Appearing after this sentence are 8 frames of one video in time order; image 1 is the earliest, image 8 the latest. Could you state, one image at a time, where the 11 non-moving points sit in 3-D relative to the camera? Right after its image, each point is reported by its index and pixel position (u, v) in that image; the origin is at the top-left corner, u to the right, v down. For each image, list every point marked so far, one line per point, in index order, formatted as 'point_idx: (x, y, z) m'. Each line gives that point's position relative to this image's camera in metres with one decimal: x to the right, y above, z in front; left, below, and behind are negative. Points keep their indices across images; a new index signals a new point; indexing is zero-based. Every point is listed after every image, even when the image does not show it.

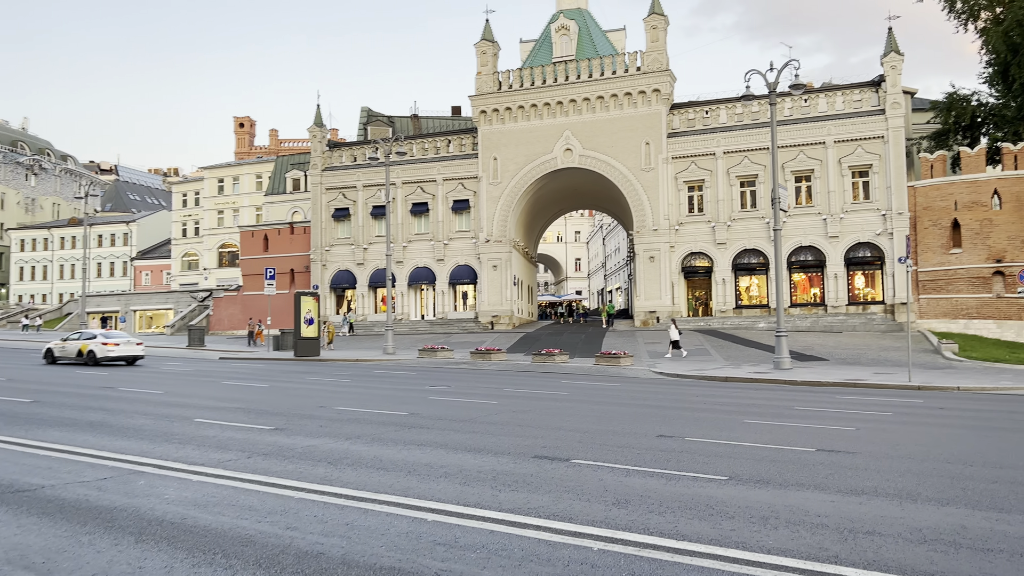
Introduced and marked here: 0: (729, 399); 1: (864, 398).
0: (+4.9, -2.5, +18.6) m
1: (+8.2, -2.6, +19.3) m
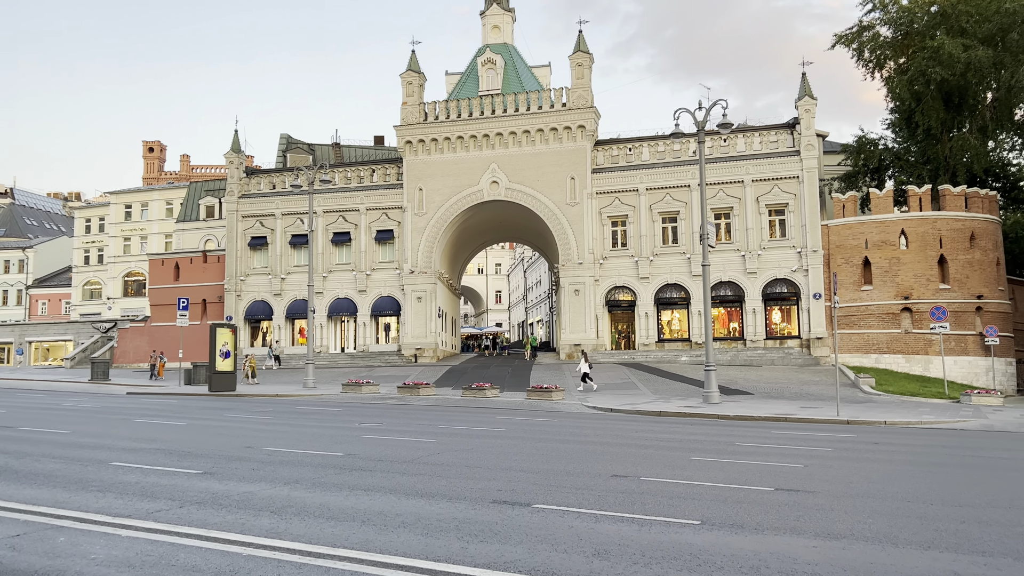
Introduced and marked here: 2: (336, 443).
0: (+3.5, -3.3, +18.4) m
1: (+6.7, -3.4, +19.5) m
2: (-3.4, -3.0, +15.9) m
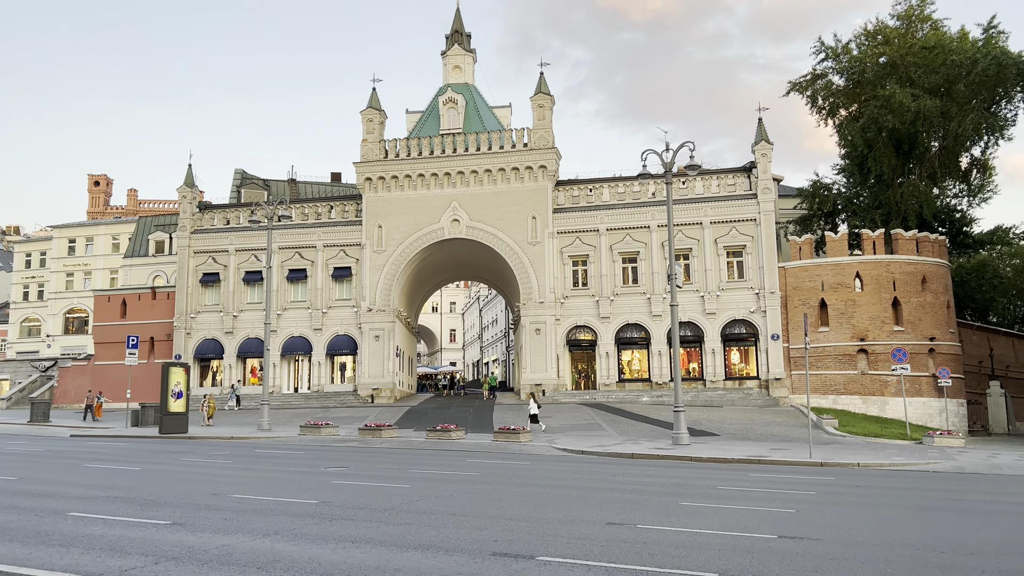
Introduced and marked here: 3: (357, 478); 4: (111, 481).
0: (+3.0, -4.2, +18.0) m
1: (+6.1, -4.4, +19.2) m
2: (-3.7, -3.7, +15.1) m
3: (-3.2, -4.0, +17.4) m
4: (-7.7, -3.7, +15.9) m
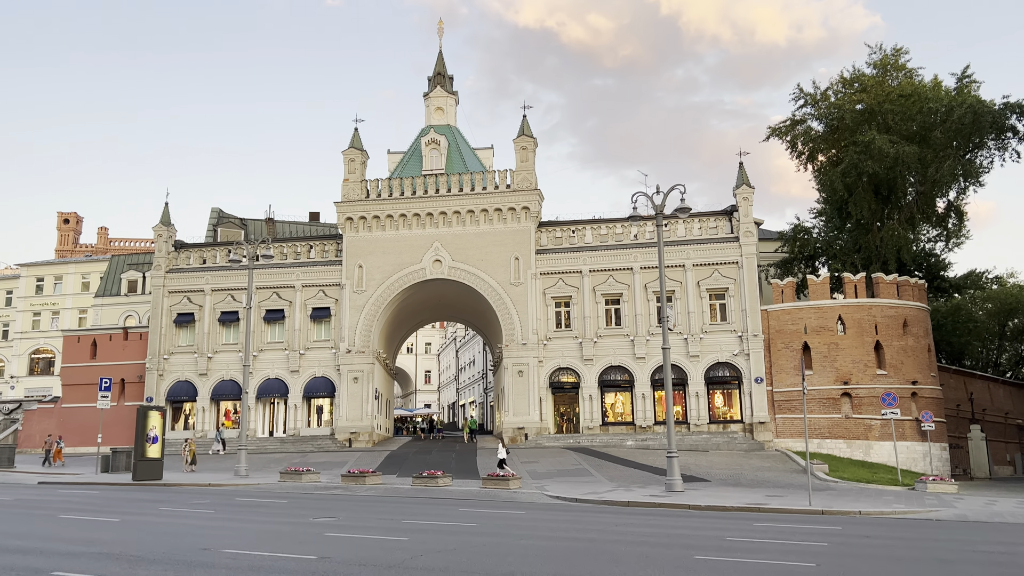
0: (+3.0, -5.1, +17.4) m
1: (+6.1, -5.4, +18.8) m
2: (-3.6, -4.4, +14.3) m
3: (-3.2, -4.9, +16.6) m
4: (-7.6, -4.5, +15.0) m
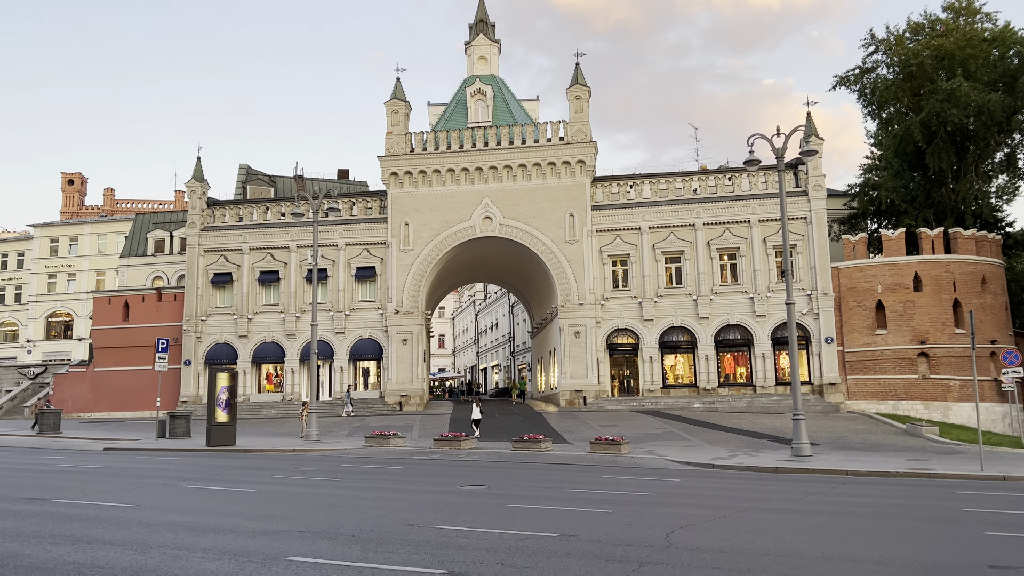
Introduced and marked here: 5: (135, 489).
0: (+6.6, -4.0, +15.7) m
1: (+9.6, -4.2, +17.1) m
2: (0.0, -3.5, +12.4) m
3: (+0.4, -3.8, +14.8) m
4: (-4.0, -3.5, +13.1) m
5: (-7.4, -3.9, +16.2) m
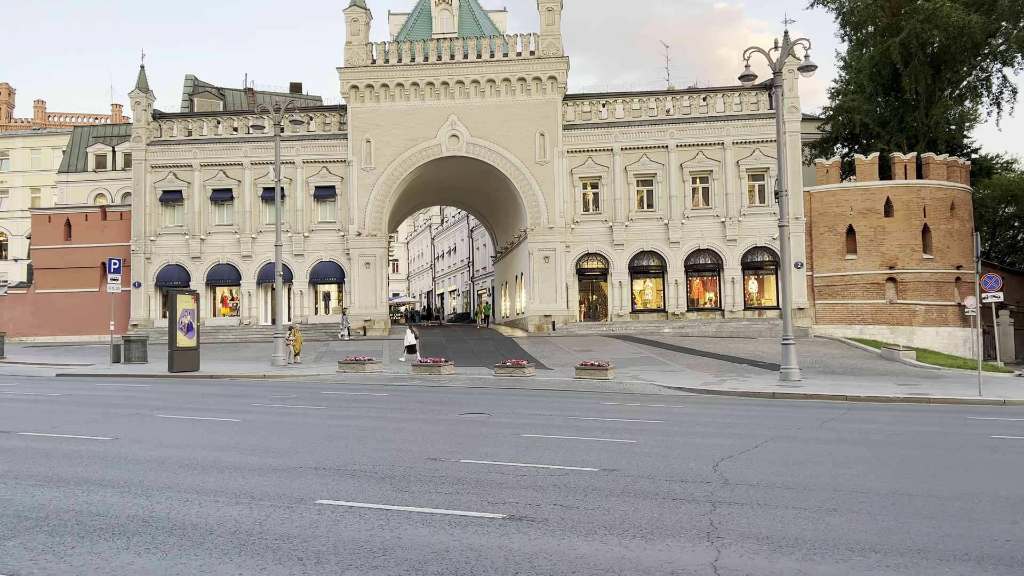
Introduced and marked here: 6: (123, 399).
0: (+6.7, -2.5, +15.1) m
1: (+9.7, -2.6, +16.8) m
2: (+0.4, -2.3, +11.5) m
3: (+0.6, -2.4, +13.9) m
4: (-3.7, -2.2, +11.9) m
5: (-7.3, -2.4, +14.8) m
6: (-9.1, -2.6, +19.2) m
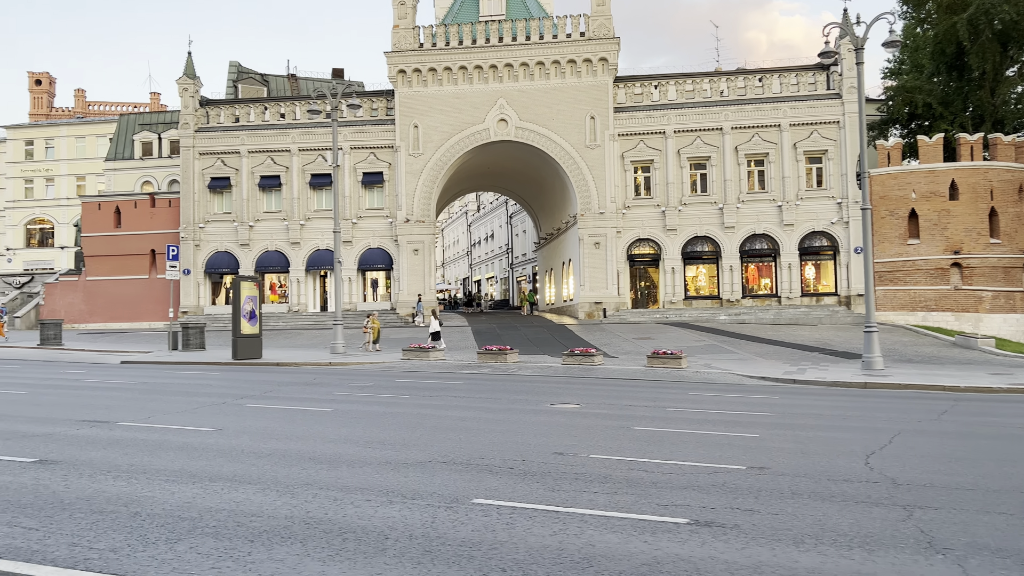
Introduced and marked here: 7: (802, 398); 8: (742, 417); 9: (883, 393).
0: (+8.5, -2.2, +14.3) m
1: (+11.5, -2.3, +15.9) m
2: (+2.0, -2.1, +10.9) m
3: (+2.4, -2.2, +13.3) m
4: (-2.0, -2.0, +11.4) m
5: (-5.5, -2.1, +14.4) m
6: (-7.2, -2.3, +18.9) m
7: (+6.2, -2.3, +17.6) m
8: (+3.9, -2.2, +14.1) m
9: (+8.3, -2.4, +18.5) m
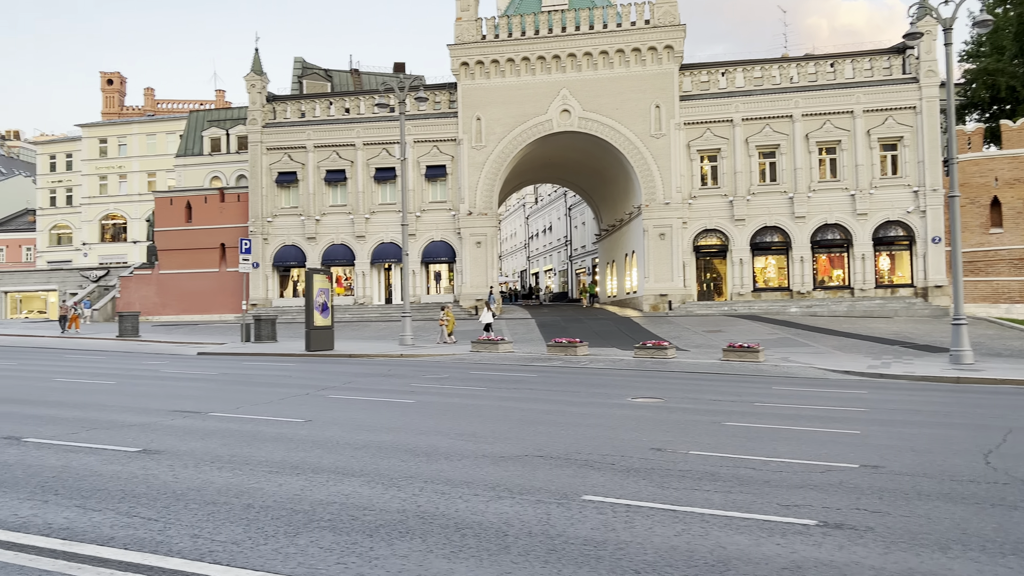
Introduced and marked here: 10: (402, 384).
0: (+9.9, -2.1, +13.5) m
1: (+13.0, -2.1, +14.8) m
2: (+3.2, -1.9, +10.5) m
3: (+3.7, -2.0, +12.9) m
4: (-0.8, -1.9, +11.3) m
5: (-4.0, -2.0, +14.5) m
6: (-5.4, -2.1, +19.1) m
7: (+7.8, -2.1, +17.0) m
8: (+5.3, -2.1, +13.6) m
9: (+10.0, -2.2, +17.7) m
10: (-2.3, -2.1, +17.7) m
